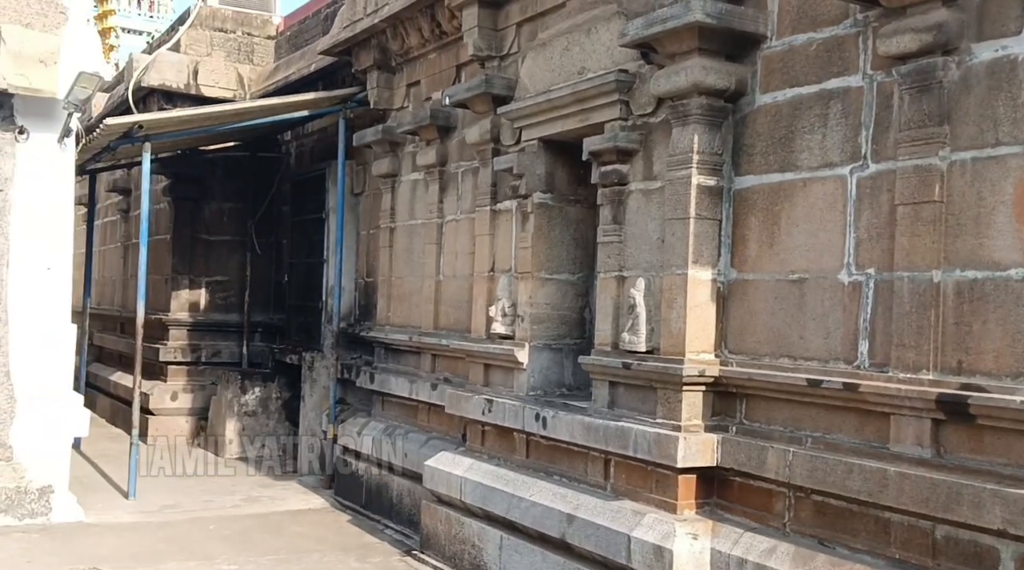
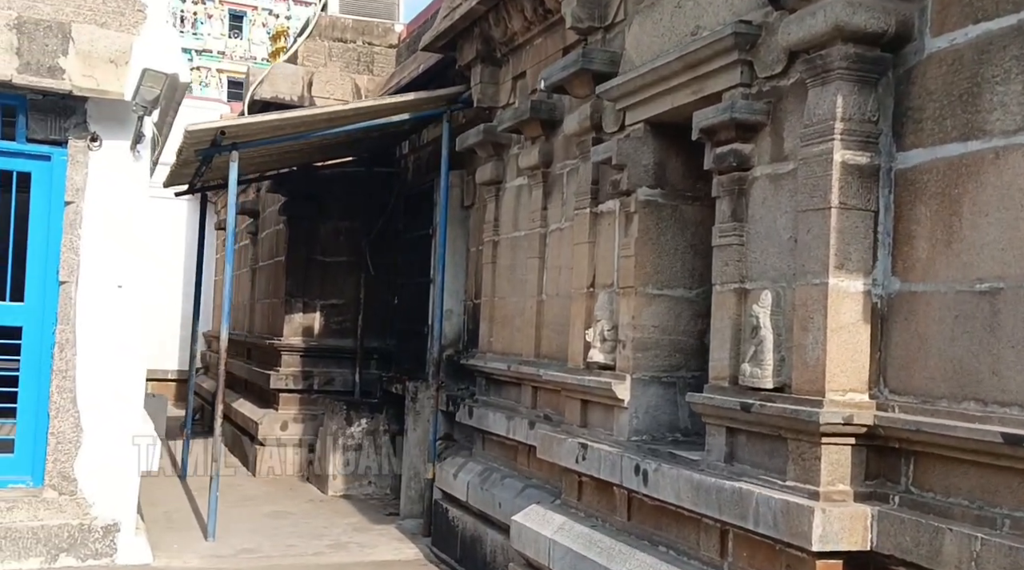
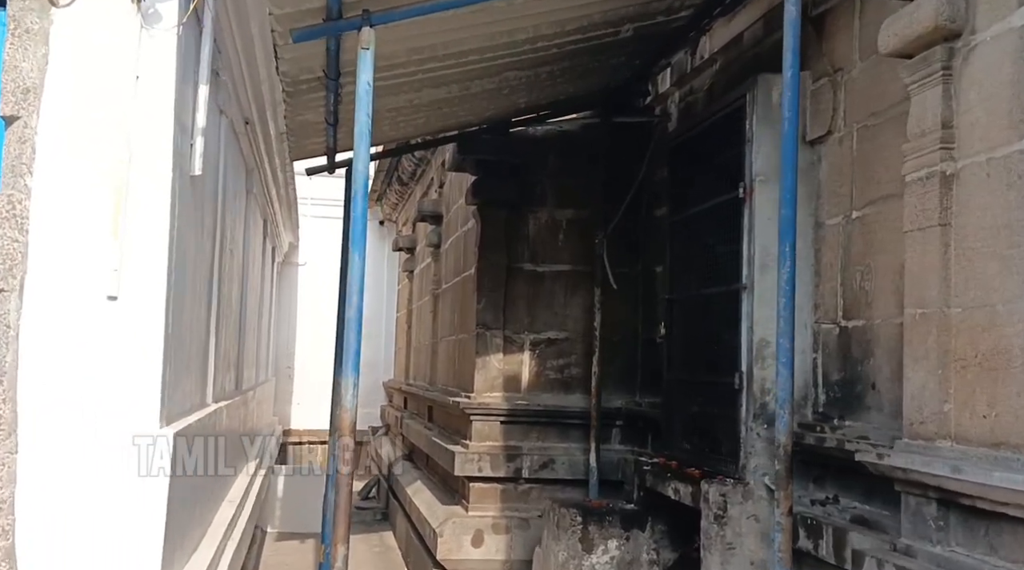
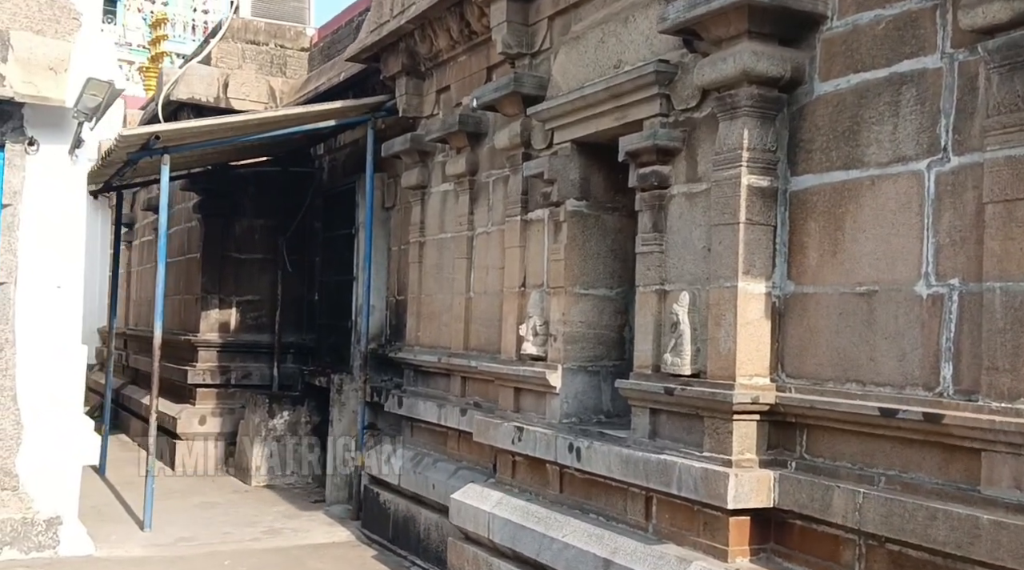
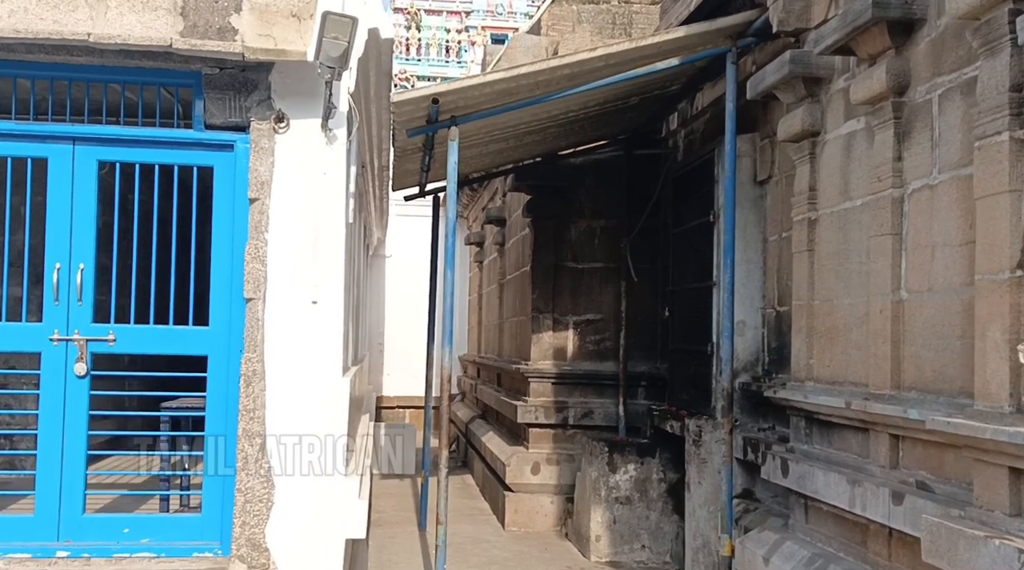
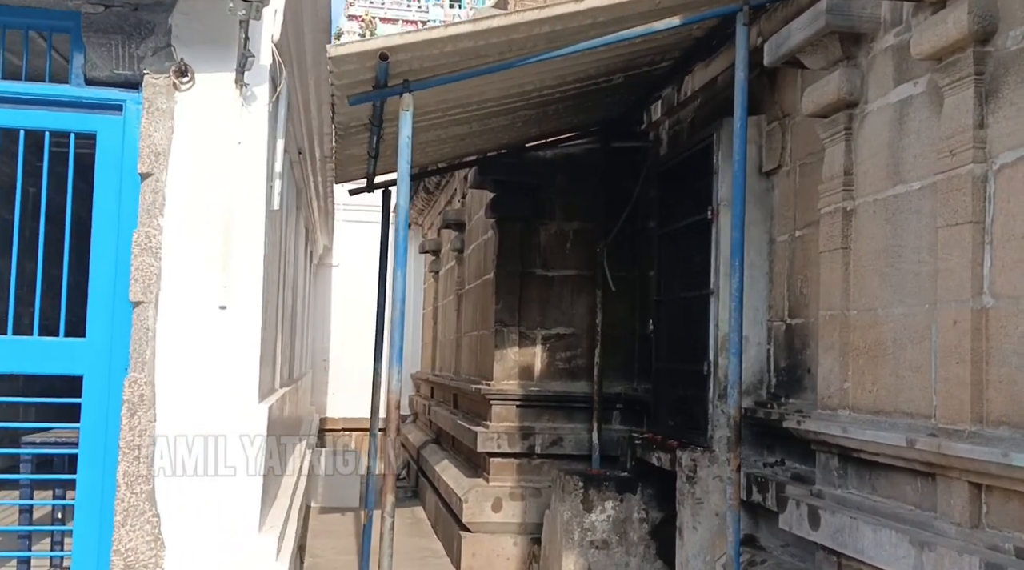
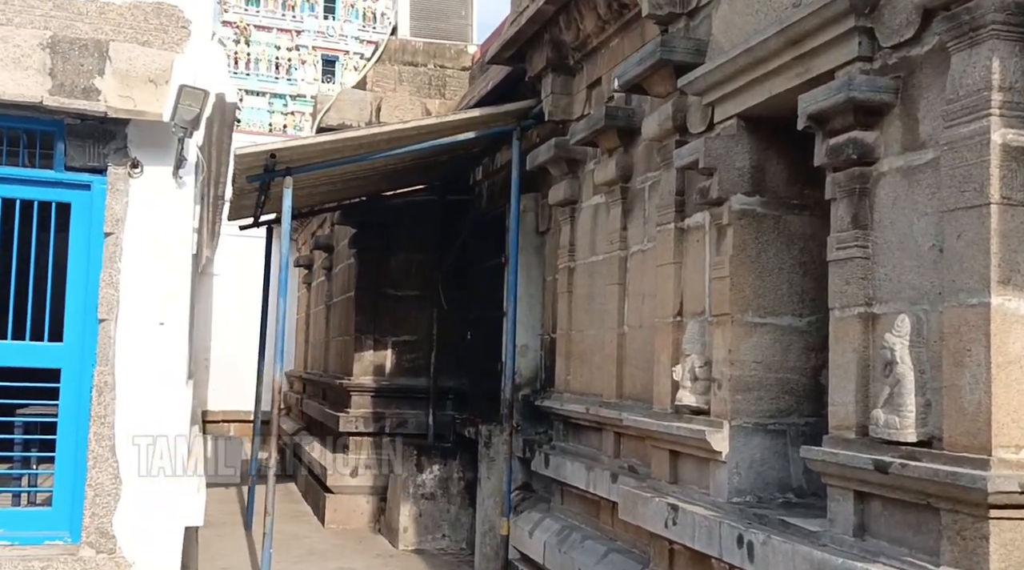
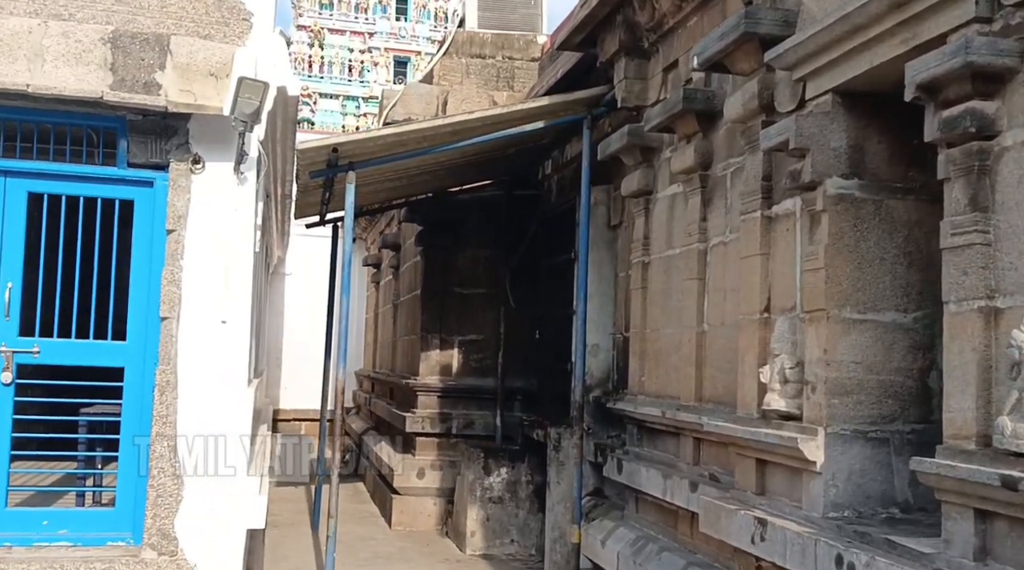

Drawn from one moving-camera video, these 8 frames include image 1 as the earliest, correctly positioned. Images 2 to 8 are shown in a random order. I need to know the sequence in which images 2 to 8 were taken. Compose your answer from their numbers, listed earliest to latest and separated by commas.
4, 2, 7, 8, 5, 6, 3
